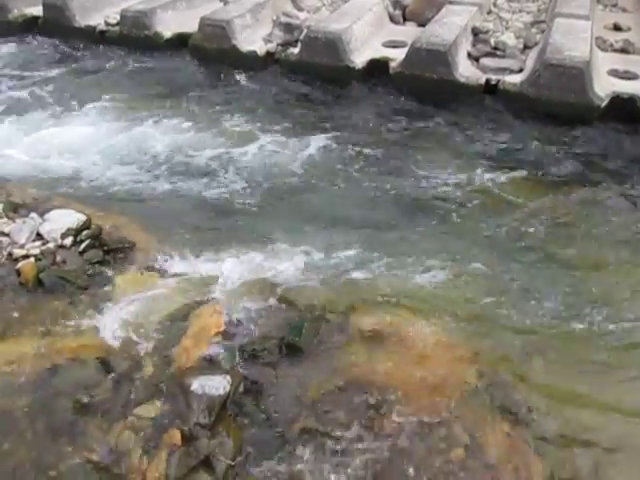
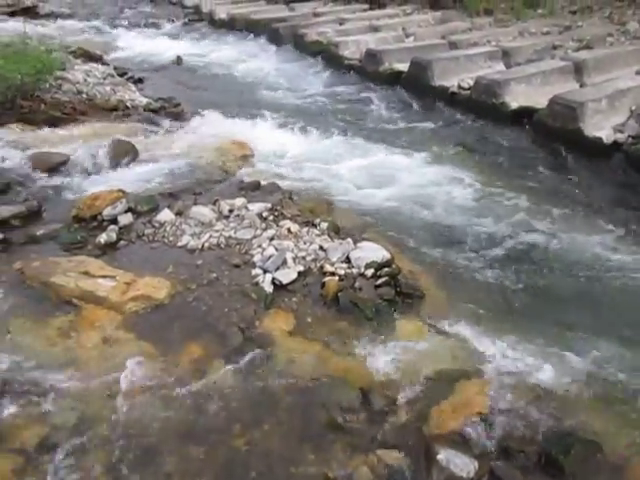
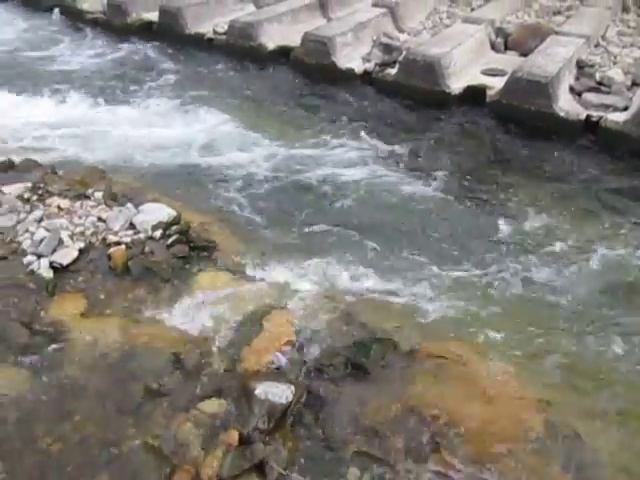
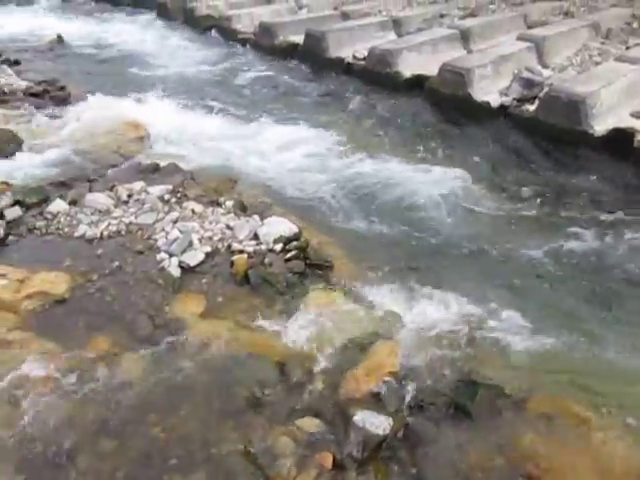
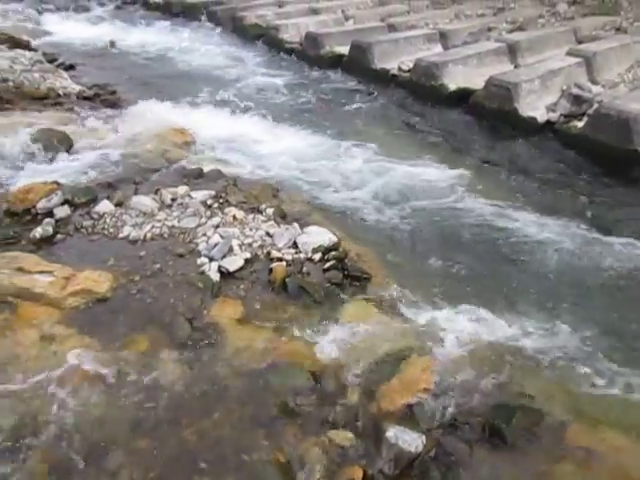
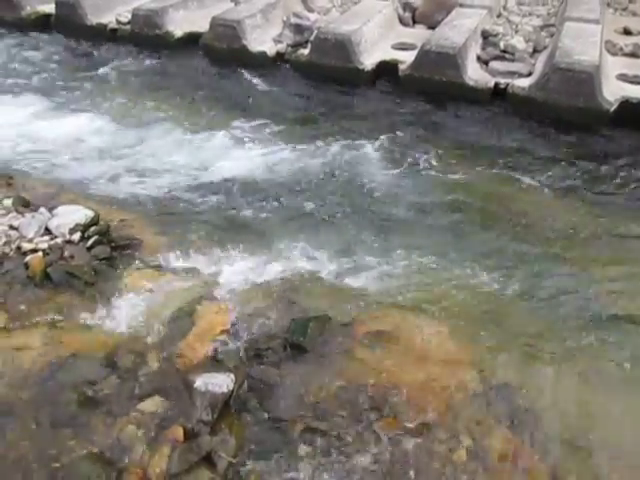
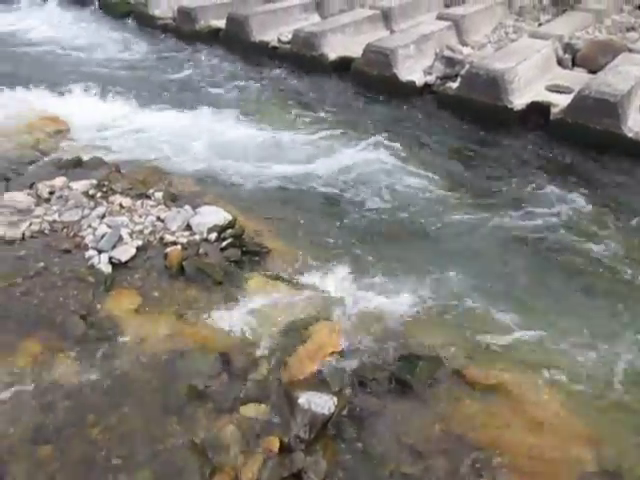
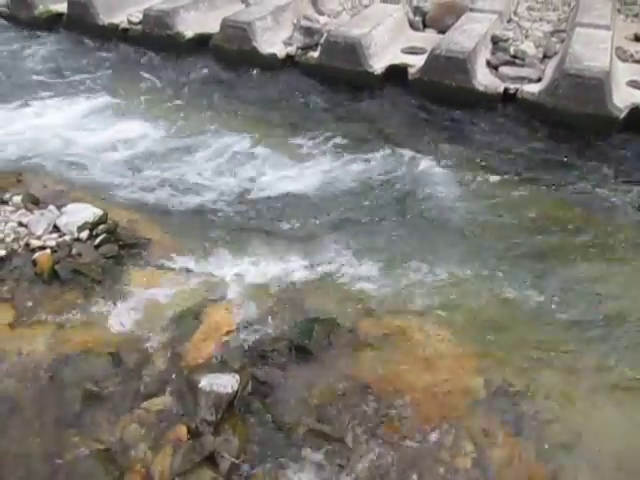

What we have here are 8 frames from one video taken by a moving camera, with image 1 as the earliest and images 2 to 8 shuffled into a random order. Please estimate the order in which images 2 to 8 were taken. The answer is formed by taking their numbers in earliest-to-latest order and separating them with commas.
6, 8, 3, 7, 4, 5, 2
